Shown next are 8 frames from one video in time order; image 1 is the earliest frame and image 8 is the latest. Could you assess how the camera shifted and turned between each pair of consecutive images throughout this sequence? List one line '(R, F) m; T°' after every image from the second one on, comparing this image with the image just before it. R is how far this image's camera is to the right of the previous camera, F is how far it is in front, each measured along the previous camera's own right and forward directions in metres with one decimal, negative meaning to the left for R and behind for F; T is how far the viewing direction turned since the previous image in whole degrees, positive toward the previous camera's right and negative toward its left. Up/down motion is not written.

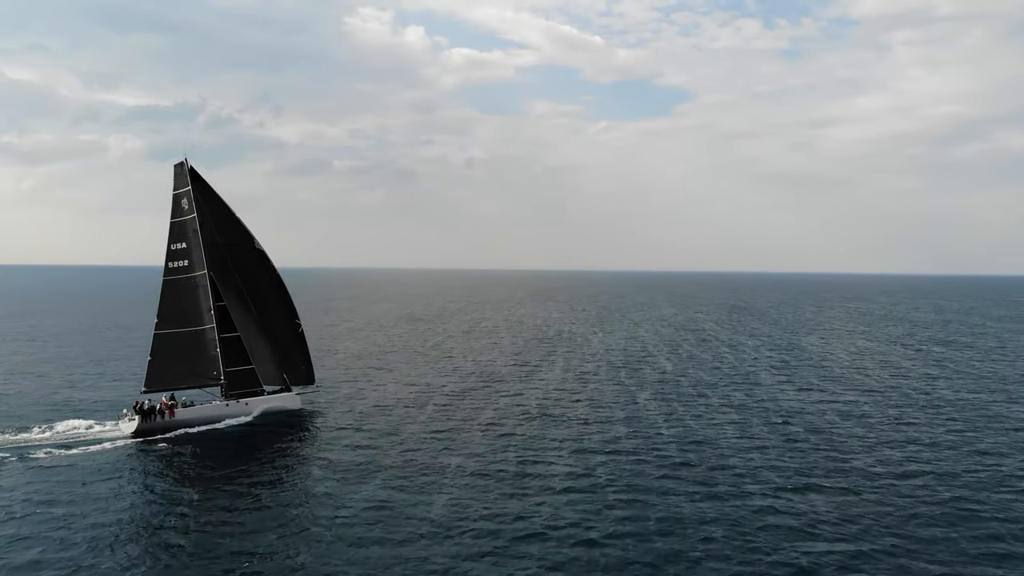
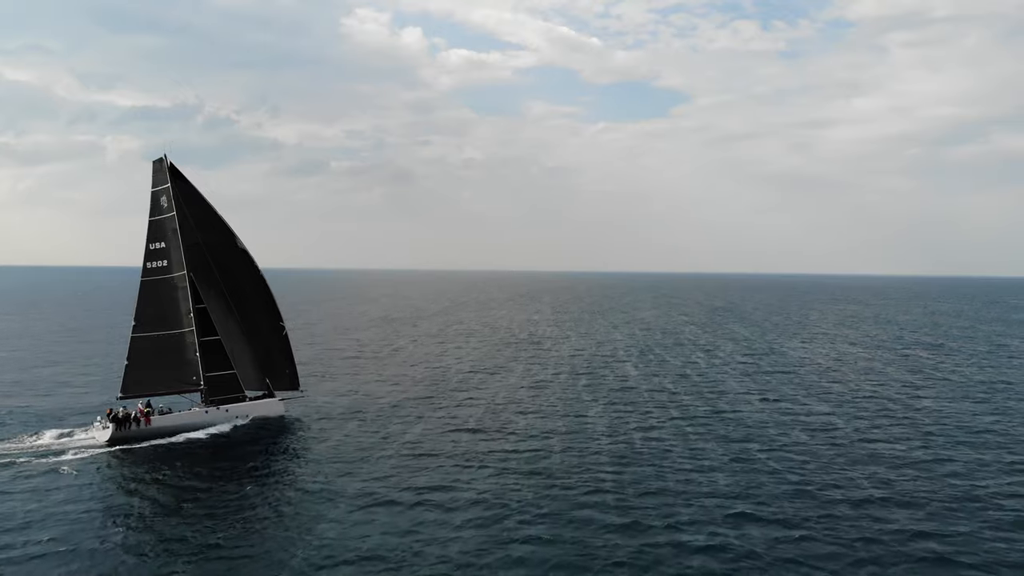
(+0.6, +0.8) m; 0°
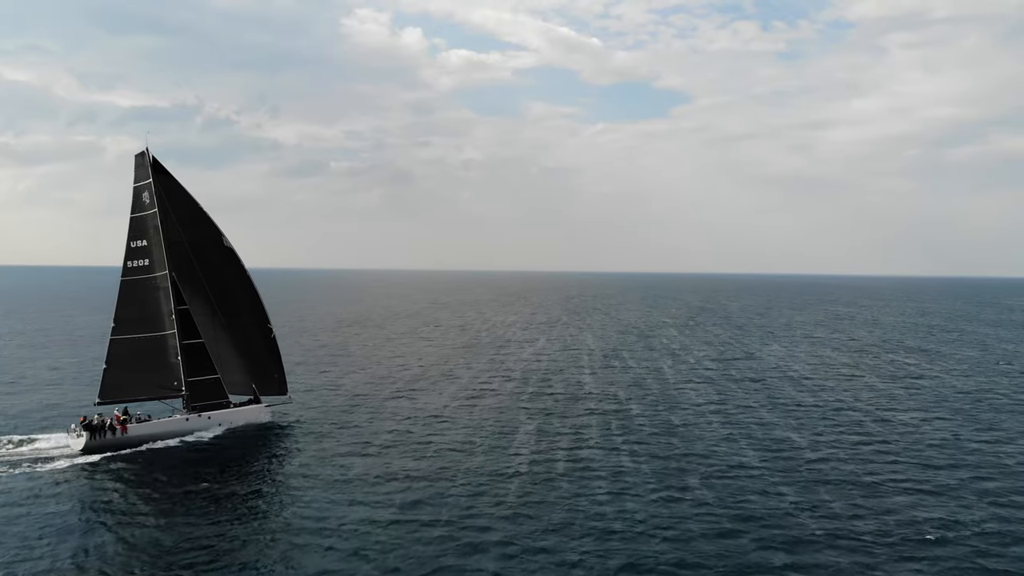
(+0.7, +0.8) m; 0°
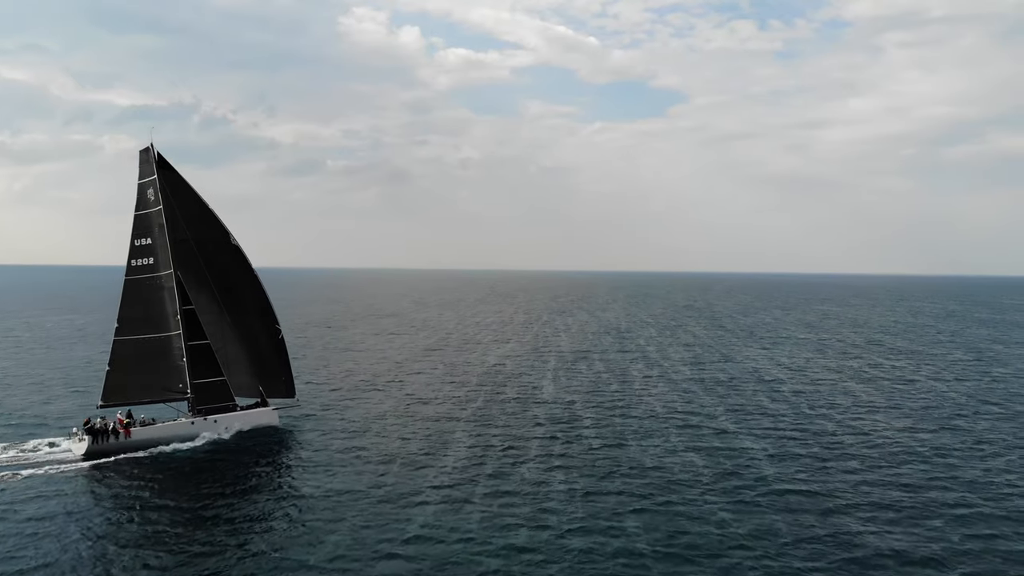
(-3.7, -2.8) m; 0°
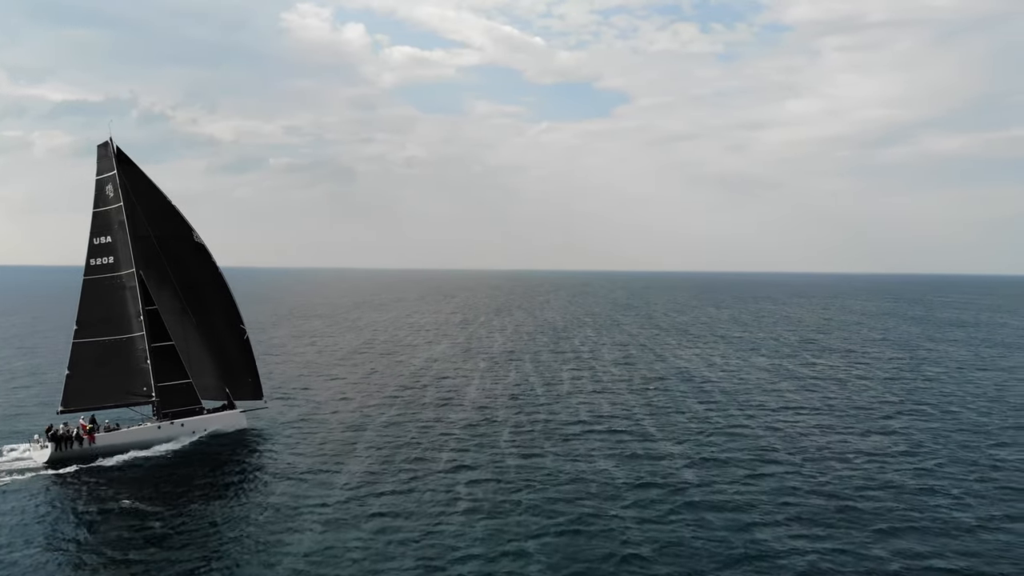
(+2.0, +2.9) m; +4°
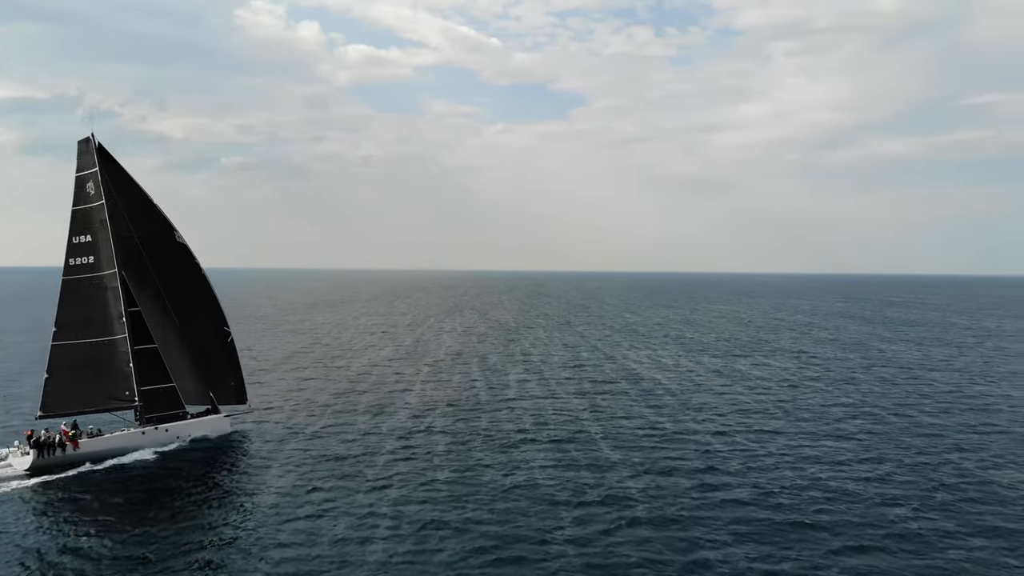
(-4.4, -4.1) m; +3°
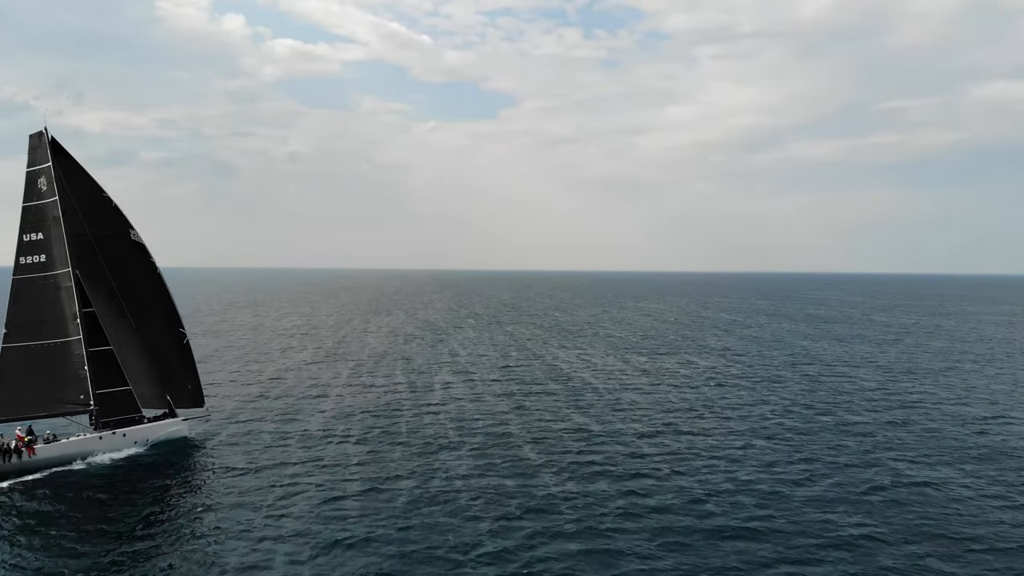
(-4.0, -5.3) m; +5°
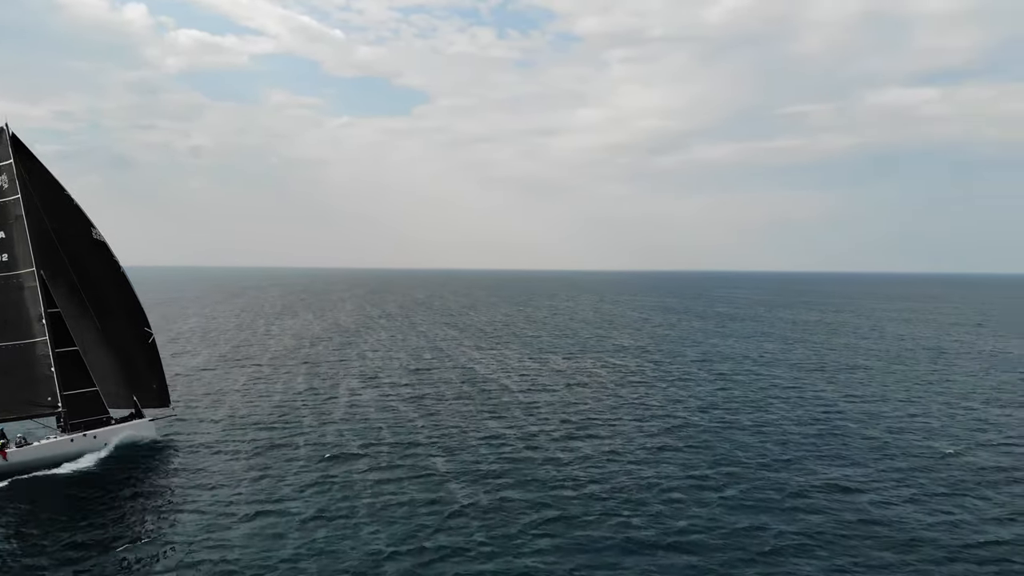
(-1.2, -0.7) m; +6°
